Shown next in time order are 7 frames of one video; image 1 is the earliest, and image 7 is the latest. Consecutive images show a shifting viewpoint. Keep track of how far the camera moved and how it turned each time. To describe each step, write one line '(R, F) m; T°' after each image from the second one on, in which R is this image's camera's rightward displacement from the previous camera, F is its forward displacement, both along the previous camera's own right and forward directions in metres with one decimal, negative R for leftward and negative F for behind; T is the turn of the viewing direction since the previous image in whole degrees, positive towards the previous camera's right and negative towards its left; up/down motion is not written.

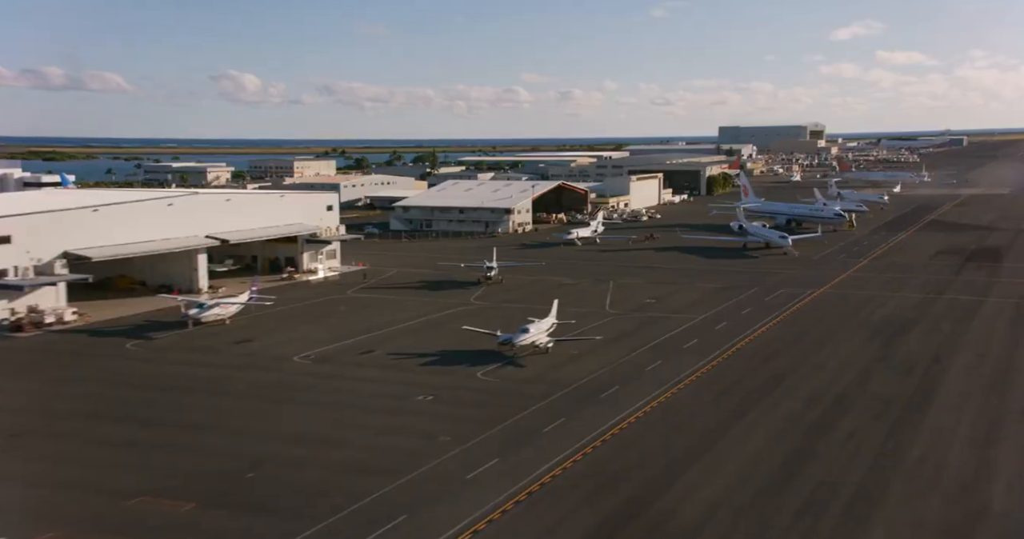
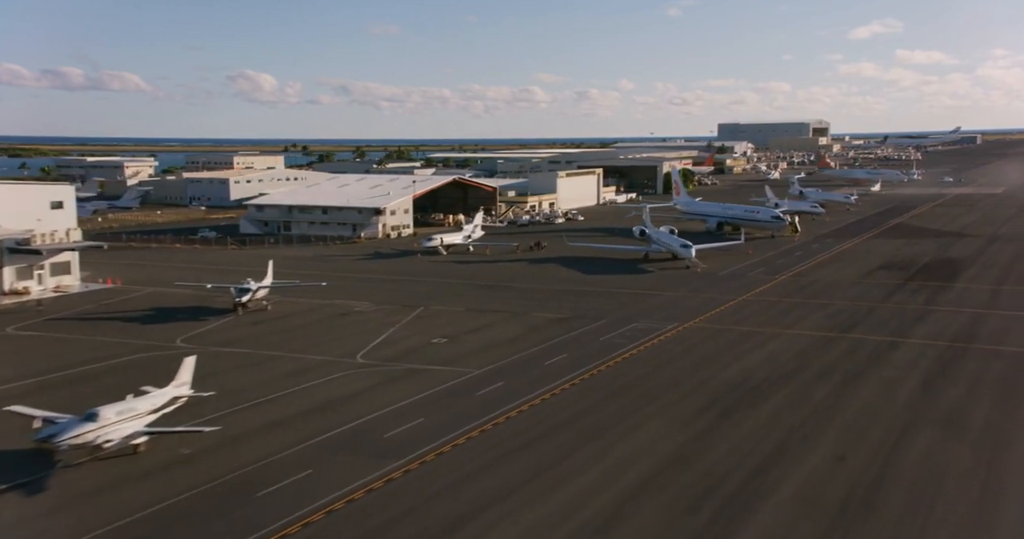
(+10.8, +15.1) m; 0°
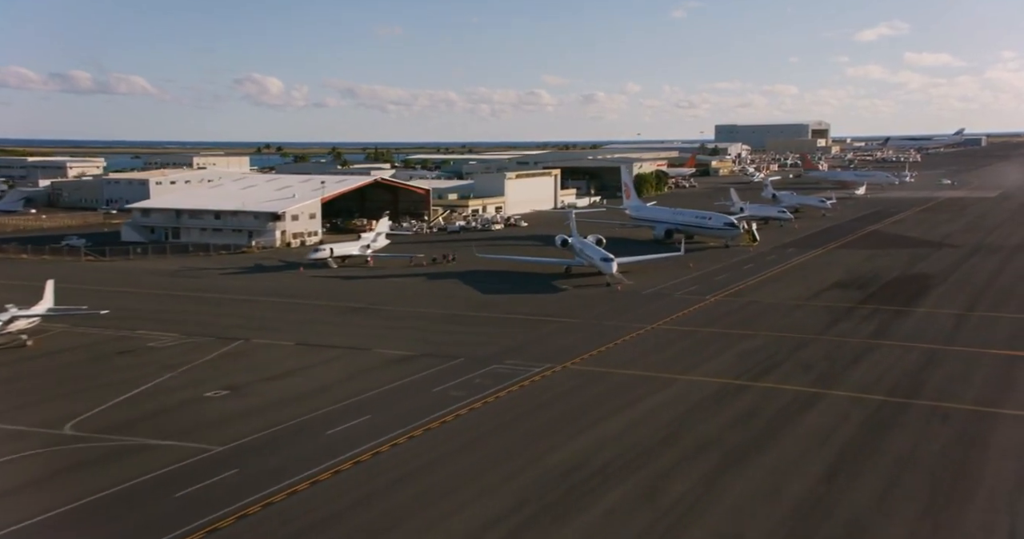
(+6.3, +9.4) m; 0°
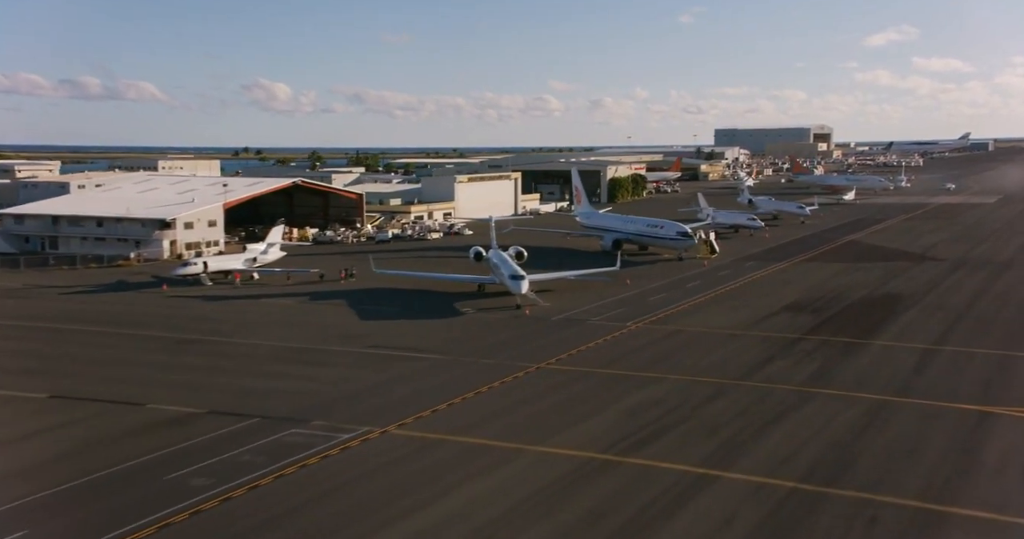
(+5.5, +8.6) m; 0°
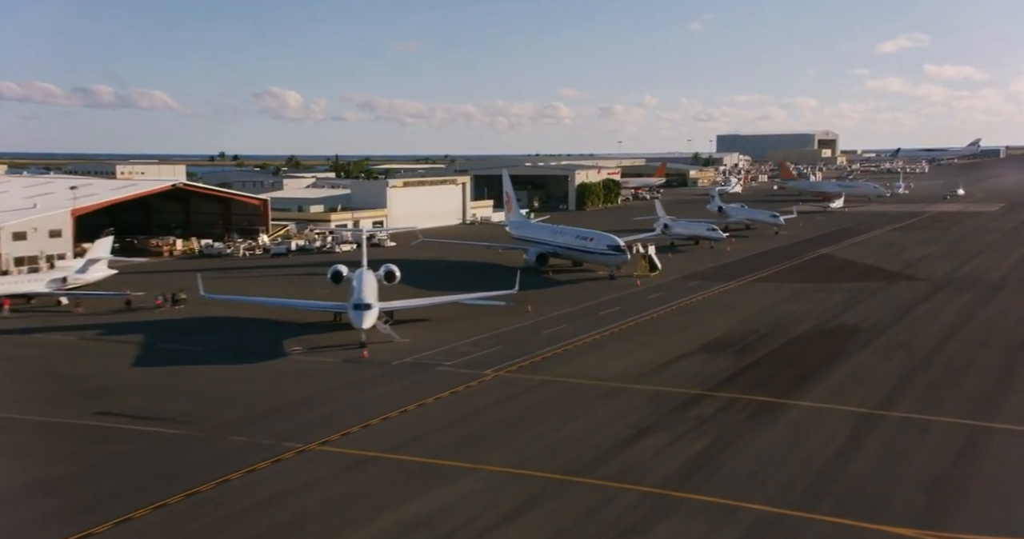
(+6.6, +10.6) m; 0°
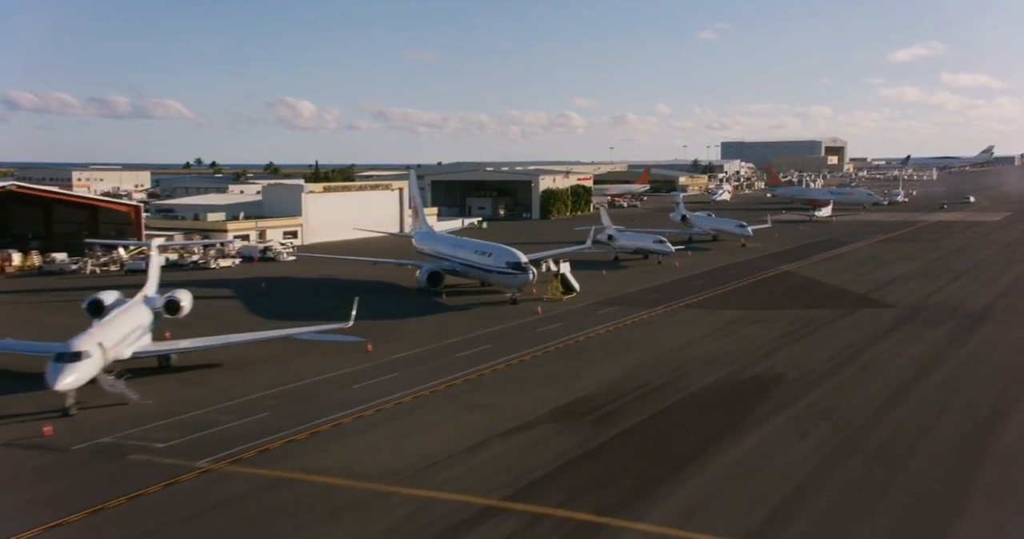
(+6.9, +11.2) m; -1°
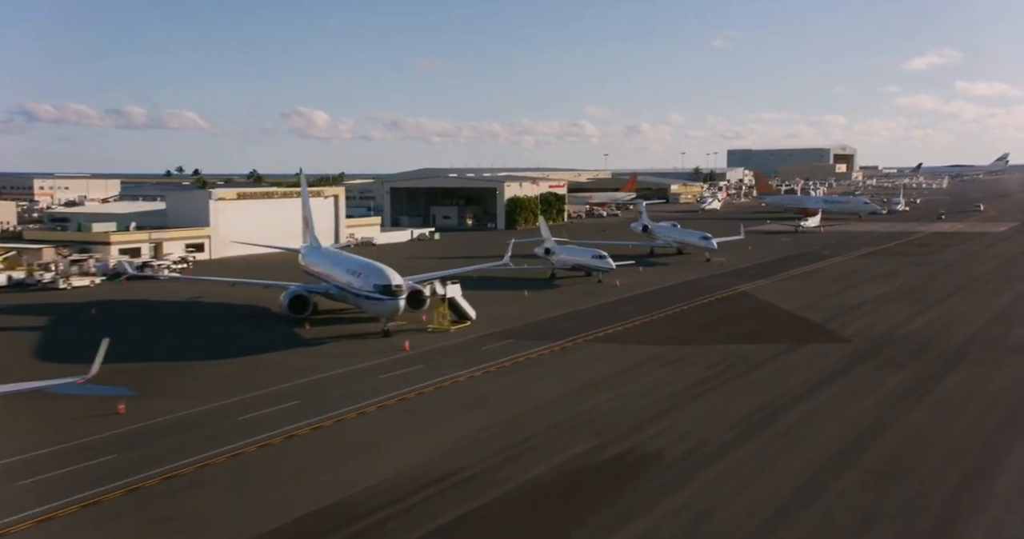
(+6.1, +10.1) m; -1°
